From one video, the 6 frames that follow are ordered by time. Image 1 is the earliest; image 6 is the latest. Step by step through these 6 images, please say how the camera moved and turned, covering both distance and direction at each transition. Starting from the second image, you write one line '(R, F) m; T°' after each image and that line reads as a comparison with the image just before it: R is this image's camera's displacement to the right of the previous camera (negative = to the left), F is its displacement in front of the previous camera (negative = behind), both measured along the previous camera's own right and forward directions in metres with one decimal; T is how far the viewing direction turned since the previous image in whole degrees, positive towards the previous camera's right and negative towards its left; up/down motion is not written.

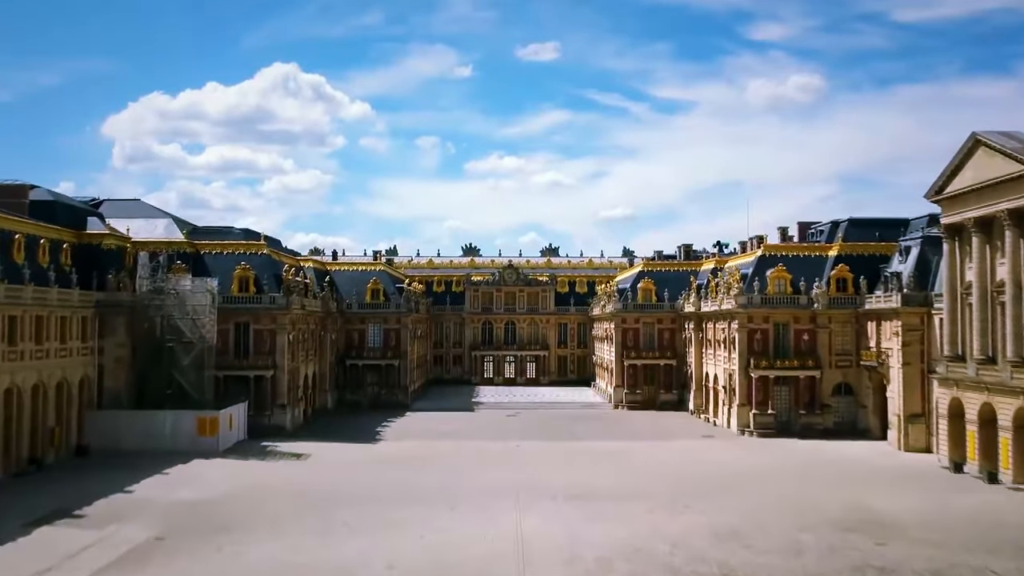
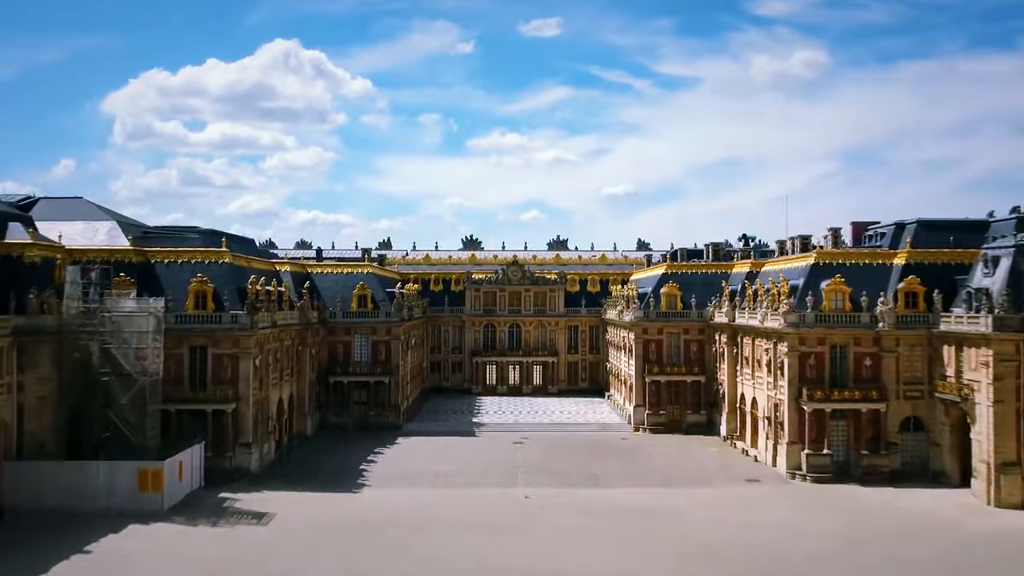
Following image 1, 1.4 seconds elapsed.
(-0.2, +9.1) m; 0°
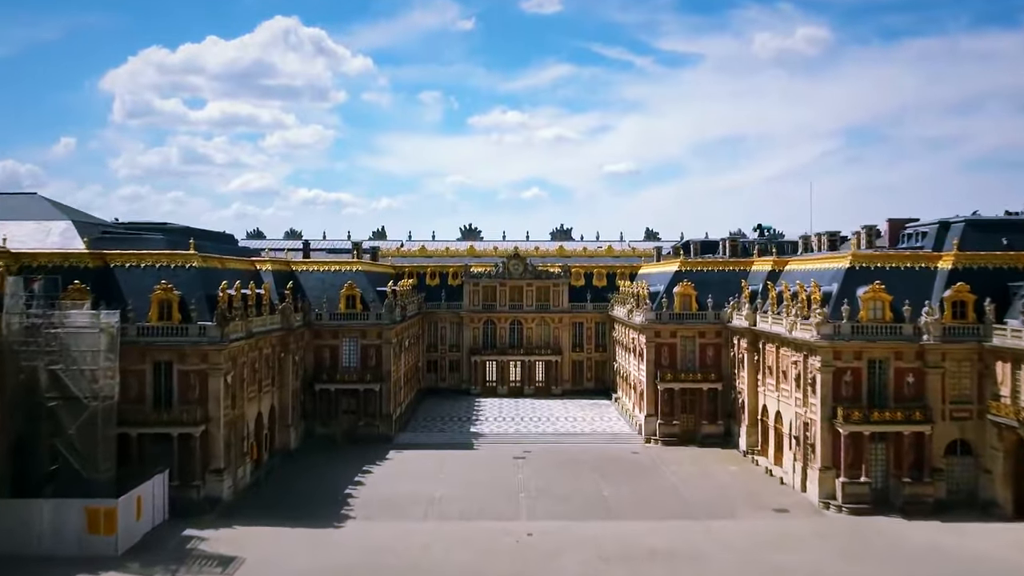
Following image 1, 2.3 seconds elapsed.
(0.0, +5.1) m; 0°
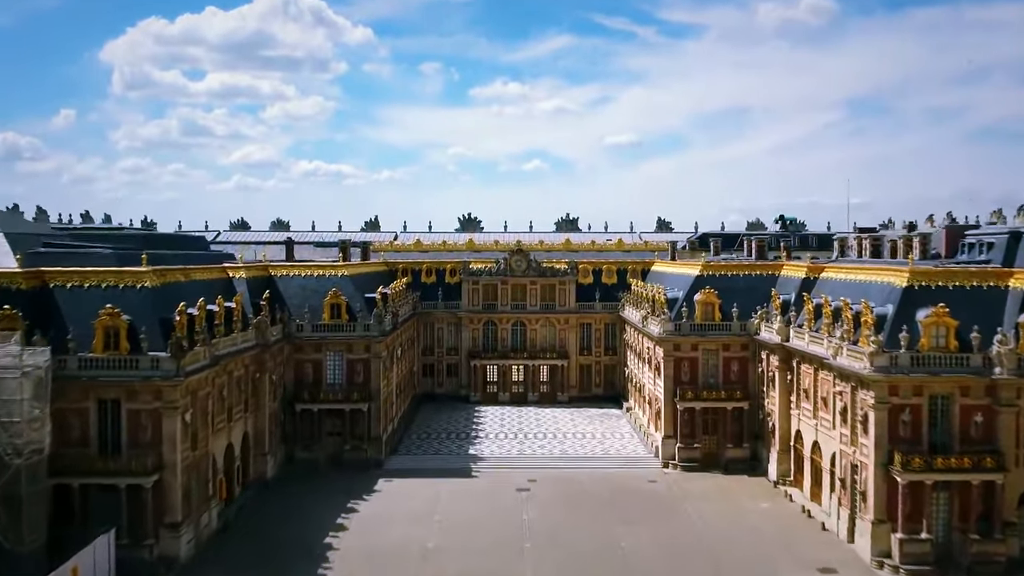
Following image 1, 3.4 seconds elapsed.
(-0.1, +6.2) m; 0°
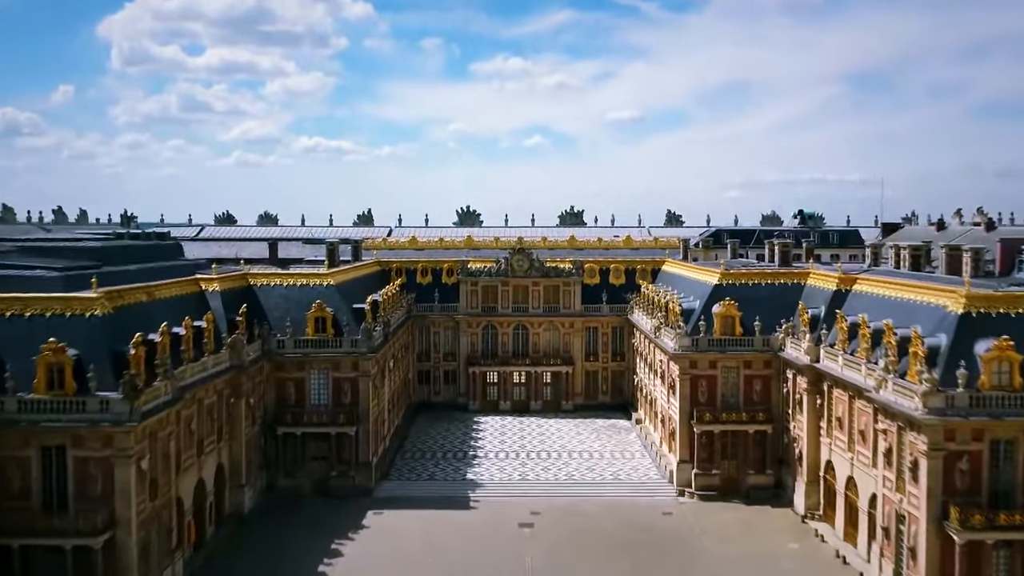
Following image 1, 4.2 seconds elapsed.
(0.0, +4.7) m; 0°
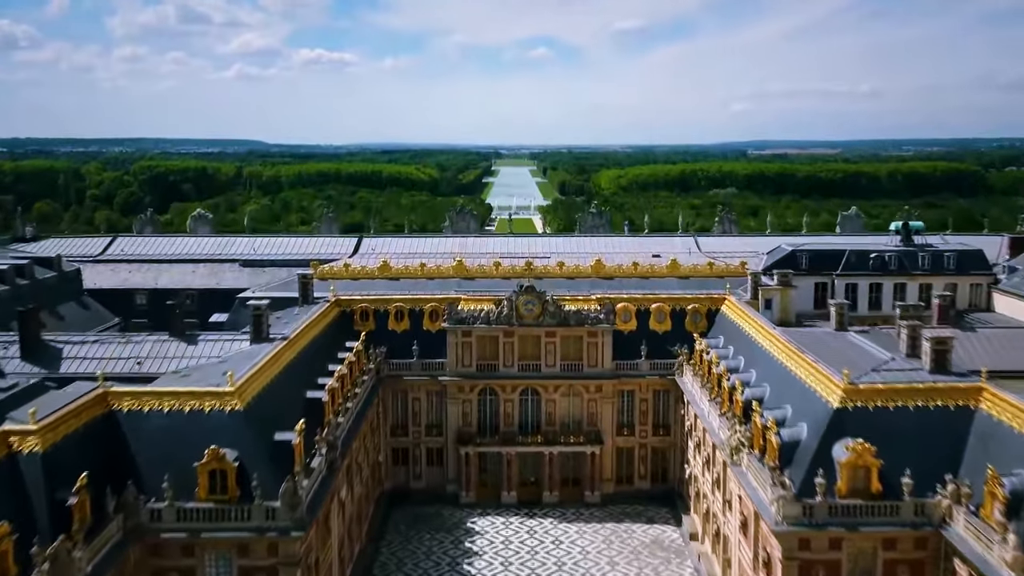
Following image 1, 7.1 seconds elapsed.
(-0.1, +18.8) m; 0°
